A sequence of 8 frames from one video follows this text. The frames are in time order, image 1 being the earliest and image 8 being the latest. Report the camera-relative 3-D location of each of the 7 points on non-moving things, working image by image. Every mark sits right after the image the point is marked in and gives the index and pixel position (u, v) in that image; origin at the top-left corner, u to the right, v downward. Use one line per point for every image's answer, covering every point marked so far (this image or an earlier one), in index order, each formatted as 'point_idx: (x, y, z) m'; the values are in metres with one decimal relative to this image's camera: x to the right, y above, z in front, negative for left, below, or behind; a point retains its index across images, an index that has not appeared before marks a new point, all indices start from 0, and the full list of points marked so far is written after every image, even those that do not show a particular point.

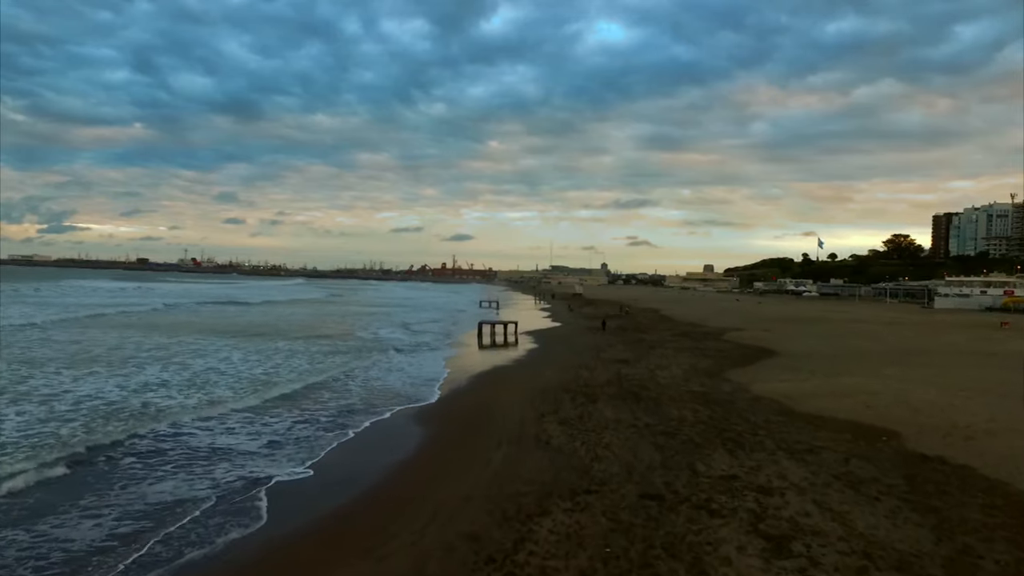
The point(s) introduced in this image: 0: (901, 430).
0: (+5.2, -1.9, +8.5) m
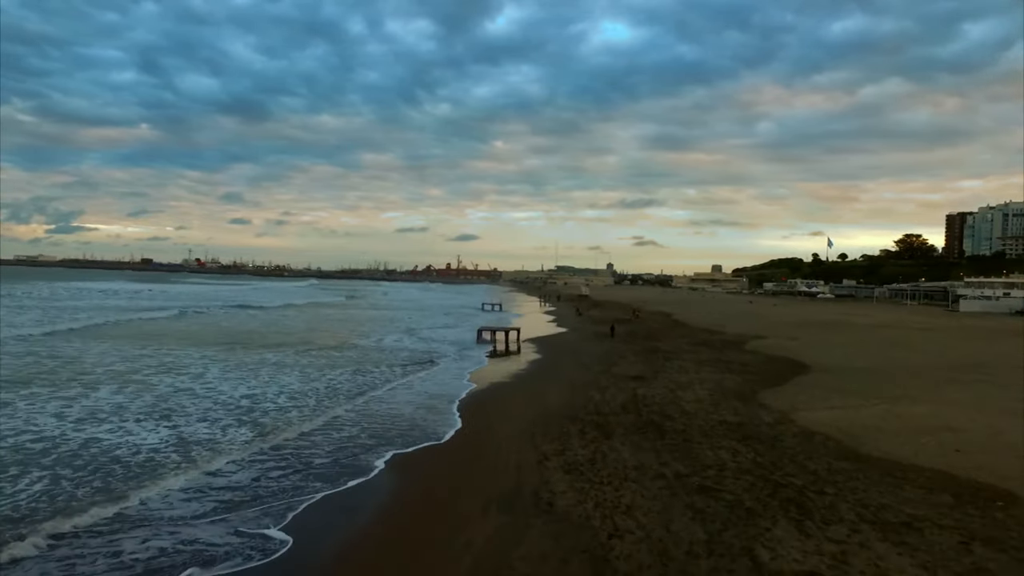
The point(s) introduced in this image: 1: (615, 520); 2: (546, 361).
0: (+5.1, -2.1, +6.4) m
1: (+1.0, -2.2, +6.0) m
2: (+1.2, -2.2, +19.4) m
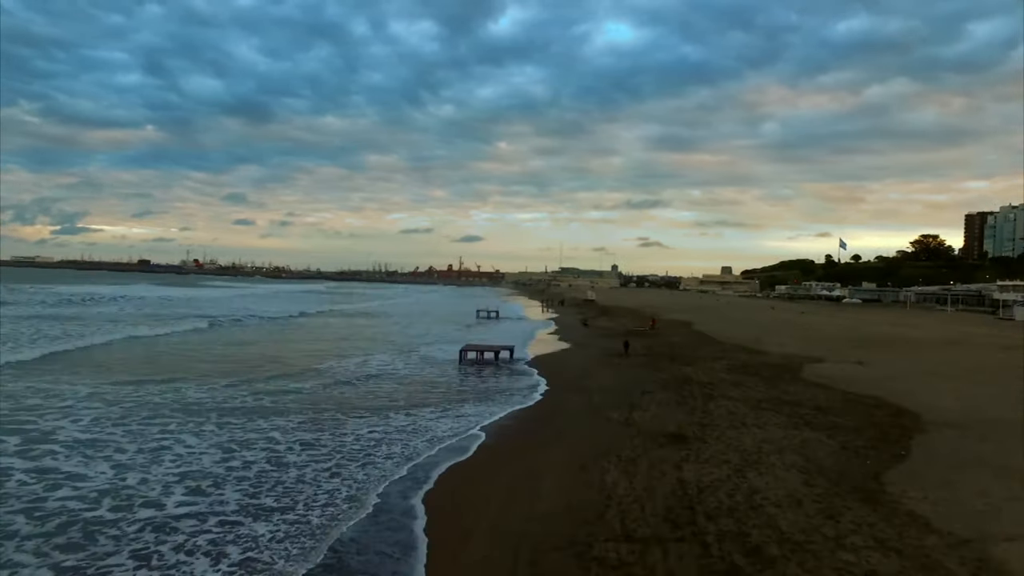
0: (+4.8, -2.3, +1.9) m
1: (+0.7, -2.5, +1.5) m
2: (+0.9, -2.5, +14.8) m
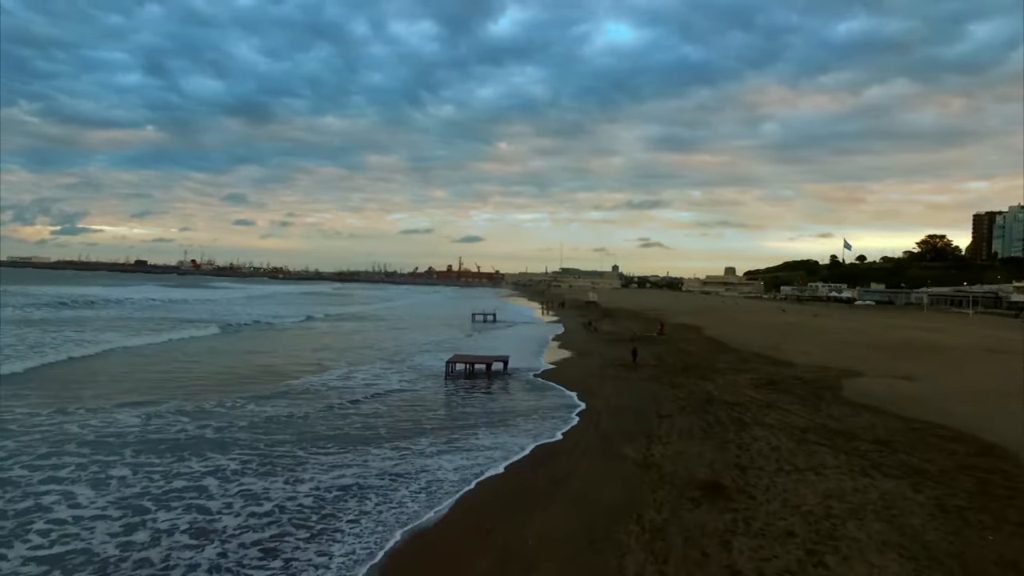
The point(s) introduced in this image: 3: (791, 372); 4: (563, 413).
0: (+4.7, -2.4, -0.4) m
1: (+0.5, -2.6, -0.8) m
2: (+0.8, -2.6, +12.6) m
3: (+7.4, -2.2, +16.7) m
4: (+1.1, -2.6, +12.9) m
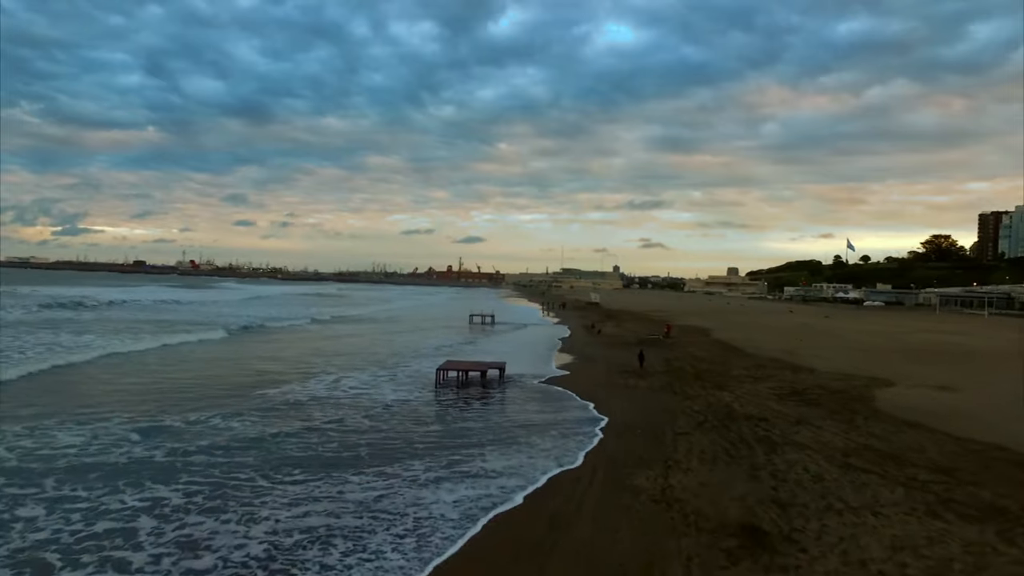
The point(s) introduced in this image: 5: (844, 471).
0: (+4.6, -2.4, -1.8) m
1: (+0.4, -2.5, -2.2) m
2: (+0.7, -2.6, +11.2) m
3: (+7.3, -2.2, +15.2) m
4: (+1.0, -2.6, +11.5) m
5: (+4.3, -2.4, +8.1) m
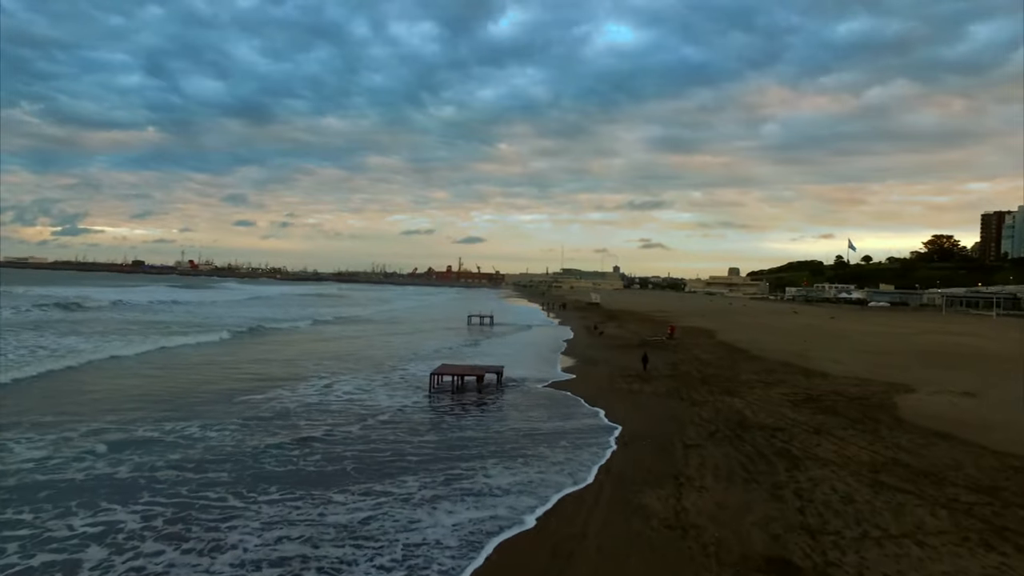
0: (+4.5, -2.4, -2.6) m
1: (+0.4, -2.5, -3.0) m
2: (+0.7, -2.6, +10.4) m
3: (+7.3, -2.2, +14.4) m
4: (+1.0, -2.6, +10.7) m
5: (+4.2, -2.4, +7.3) m
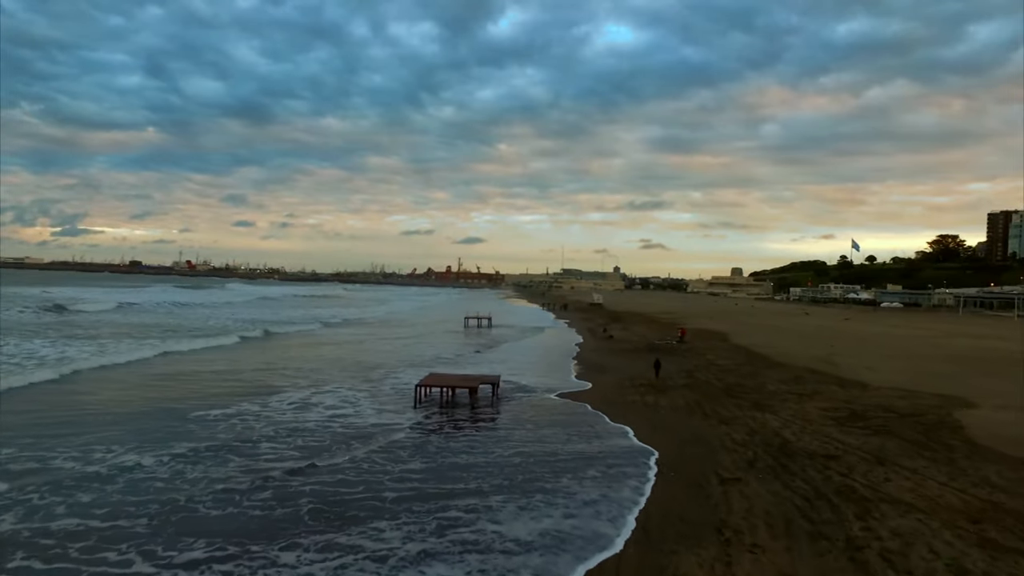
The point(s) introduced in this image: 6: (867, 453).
0: (+4.5, -2.4, -4.4) m
1: (+0.4, -2.5, -4.8) m
2: (+0.6, -2.6, +8.6) m
3: (+7.2, -2.2, +12.6) m
4: (+1.0, -2.5, +8.9) m
5: (+4.2, -2.3, +5.5) m
6: (+5.0, -2.3, +8.8) m
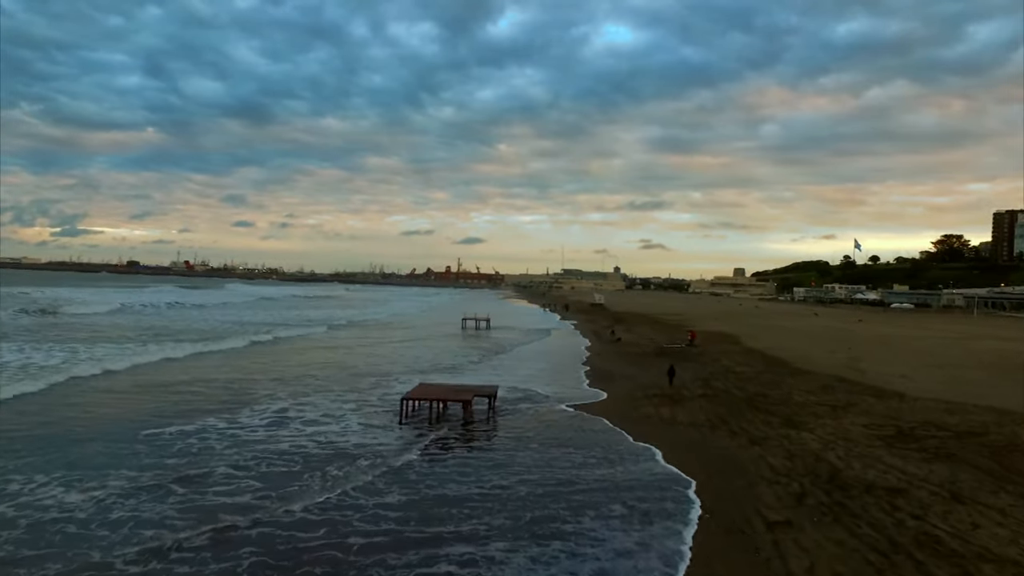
0: (+4.5, -2.4, -5.8) m
1: (+0.4, -2.5, -6.2) m
2: (+0.6, -2.6, +7.2) m
3: (+7.3, -2.2, +11.2) m
4: (+1.0, -2.6, +7.4) m
5: (+4.2, -2.3, +4.1) m
6: (+5.0, -2.3, +7.4) m
